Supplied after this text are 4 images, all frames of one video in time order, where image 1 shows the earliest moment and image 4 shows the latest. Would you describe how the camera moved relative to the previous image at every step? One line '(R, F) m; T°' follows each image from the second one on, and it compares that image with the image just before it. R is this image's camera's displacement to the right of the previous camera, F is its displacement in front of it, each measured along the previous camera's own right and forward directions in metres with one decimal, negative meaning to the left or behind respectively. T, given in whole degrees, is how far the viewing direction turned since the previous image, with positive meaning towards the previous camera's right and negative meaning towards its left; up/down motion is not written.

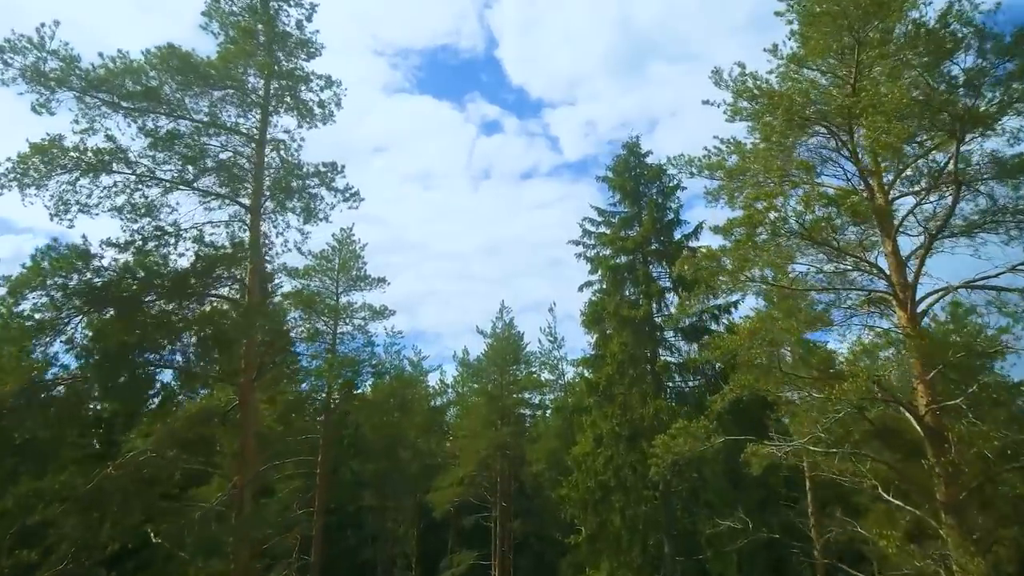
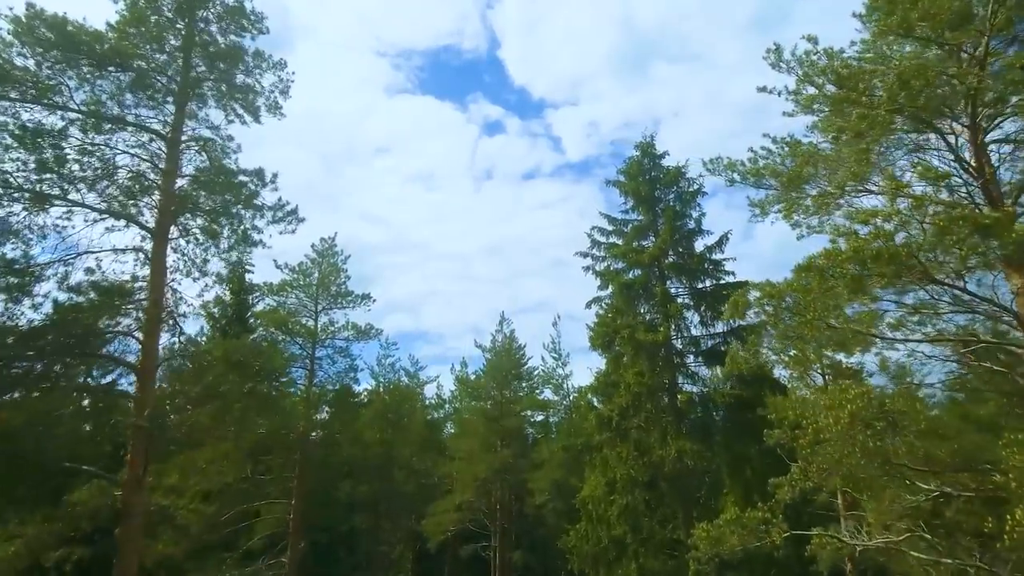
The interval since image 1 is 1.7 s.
(+0.1, +3.6) m; 0°
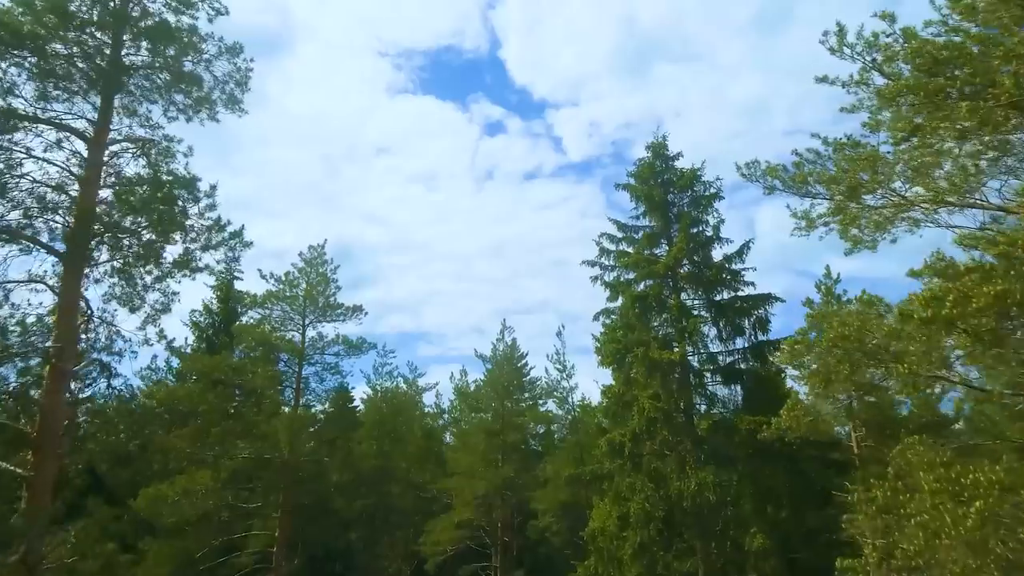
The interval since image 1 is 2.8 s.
(0.0, +2.1) m; 0°
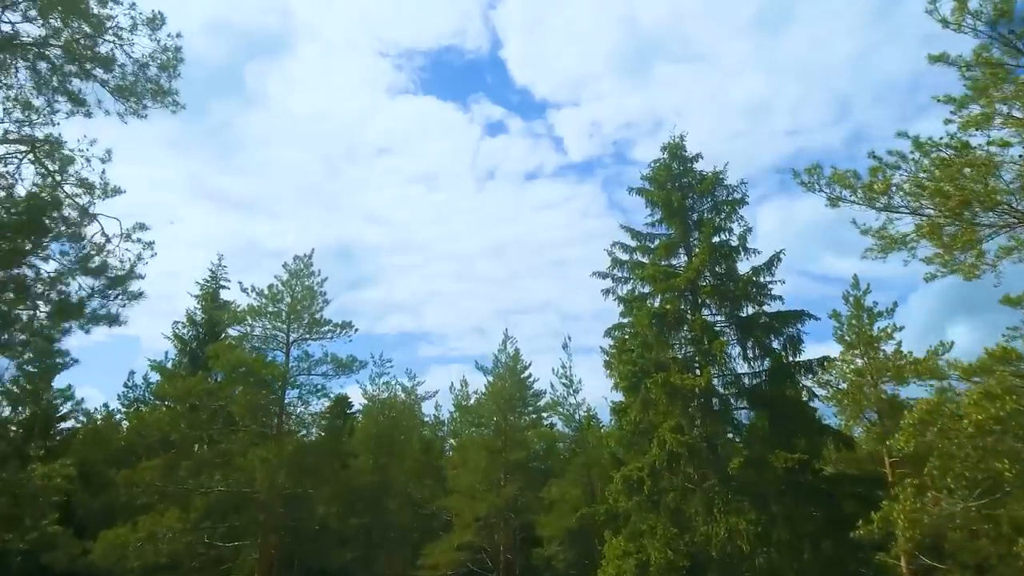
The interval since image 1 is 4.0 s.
(-0.1, +2.4) m; 0°
